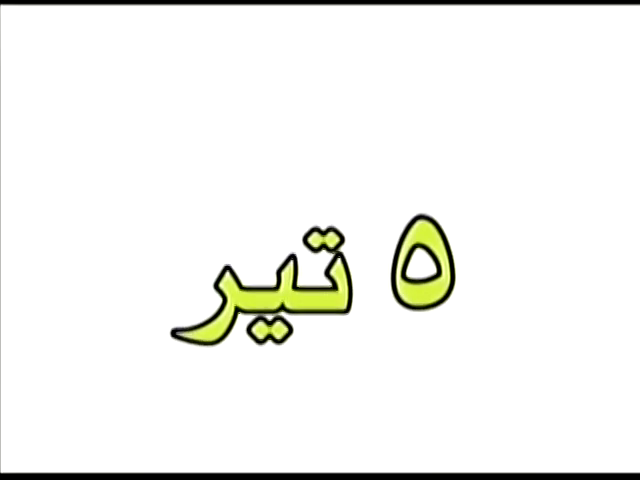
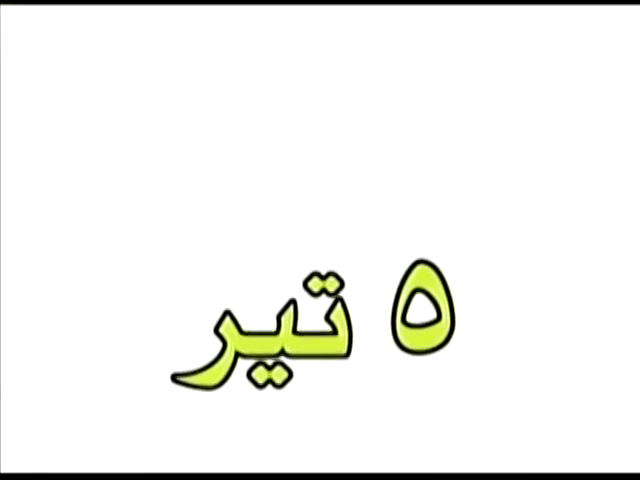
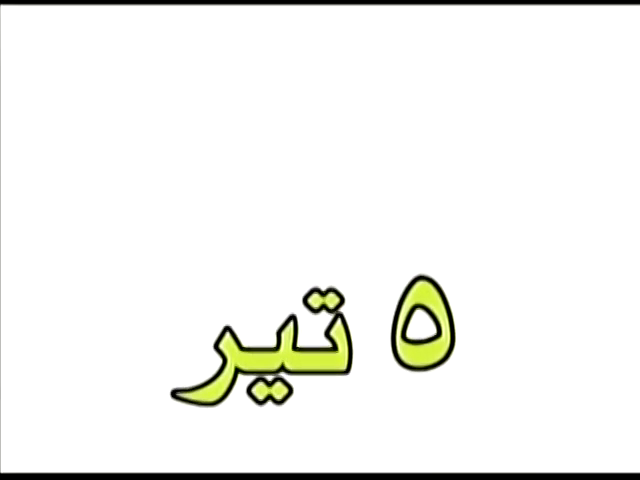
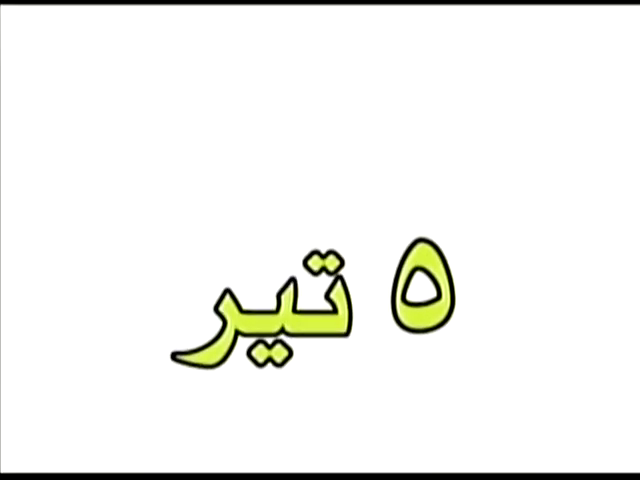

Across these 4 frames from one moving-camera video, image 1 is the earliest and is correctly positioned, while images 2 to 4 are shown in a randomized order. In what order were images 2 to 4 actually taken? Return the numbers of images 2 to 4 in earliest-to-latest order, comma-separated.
4, 2, 3
